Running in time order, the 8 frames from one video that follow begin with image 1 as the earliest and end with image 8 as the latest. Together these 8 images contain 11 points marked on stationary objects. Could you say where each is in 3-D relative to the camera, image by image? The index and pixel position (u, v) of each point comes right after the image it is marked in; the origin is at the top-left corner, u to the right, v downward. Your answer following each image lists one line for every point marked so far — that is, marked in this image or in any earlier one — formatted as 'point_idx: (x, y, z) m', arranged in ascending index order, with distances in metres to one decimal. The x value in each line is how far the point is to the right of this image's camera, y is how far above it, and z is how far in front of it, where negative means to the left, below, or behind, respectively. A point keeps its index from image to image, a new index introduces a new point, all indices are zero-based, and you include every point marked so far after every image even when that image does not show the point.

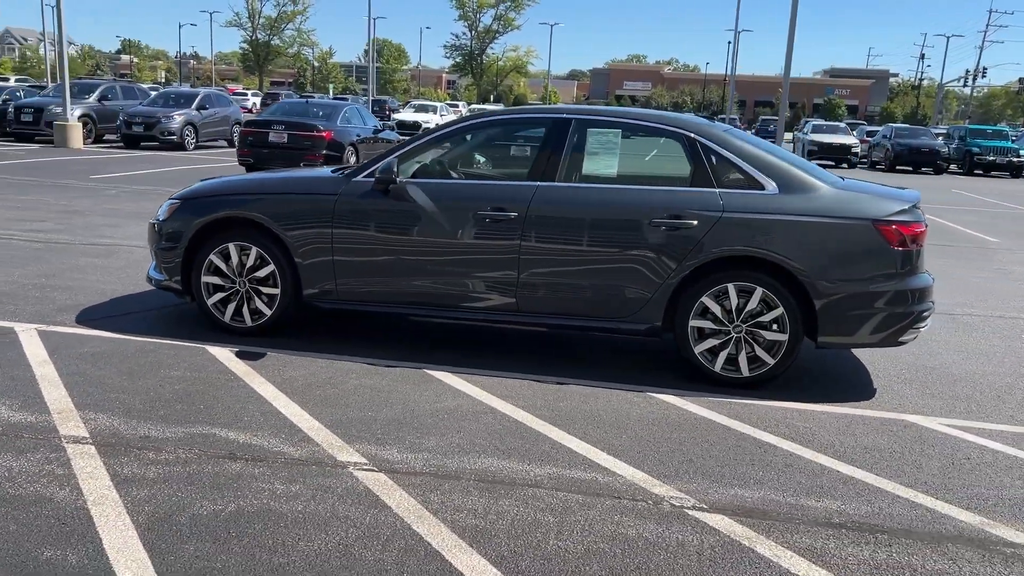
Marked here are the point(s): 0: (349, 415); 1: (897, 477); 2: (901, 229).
0: (-0.8, -0.6, +4.4) m
1: (+1.8, -0.9, +4.0) m
2: (+2.2, +0.3, +5.1) m
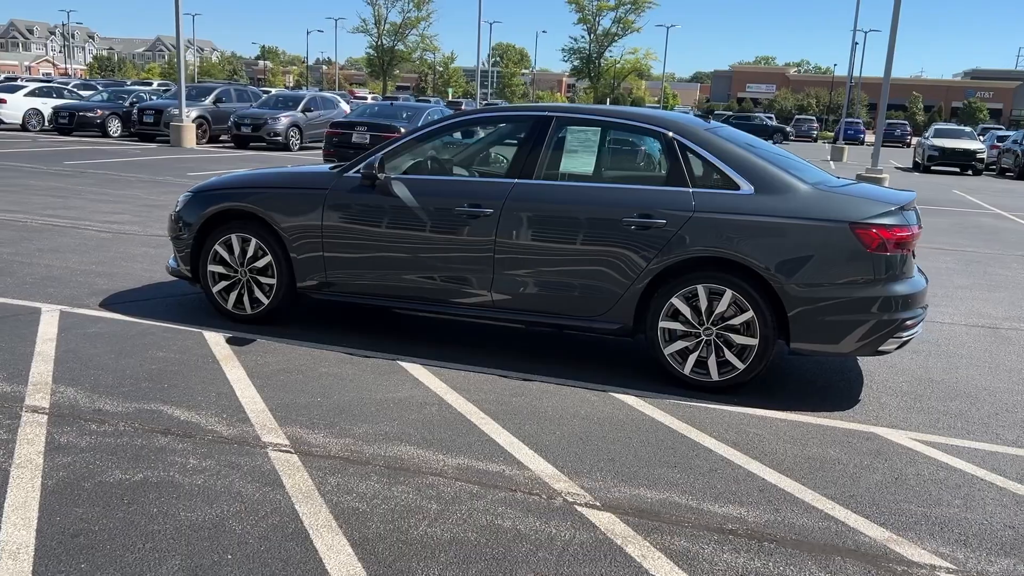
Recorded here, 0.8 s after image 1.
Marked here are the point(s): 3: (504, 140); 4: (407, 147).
0: (-1.1, -0.6, +4.5) m
1: (+1.4, -0.9, +3.8) m
2: (+2.0, +0.3, +4.8) m
3: (-0.1, +1.0, +5.6) m
4: (-0.7, +0.9, +5.8) m
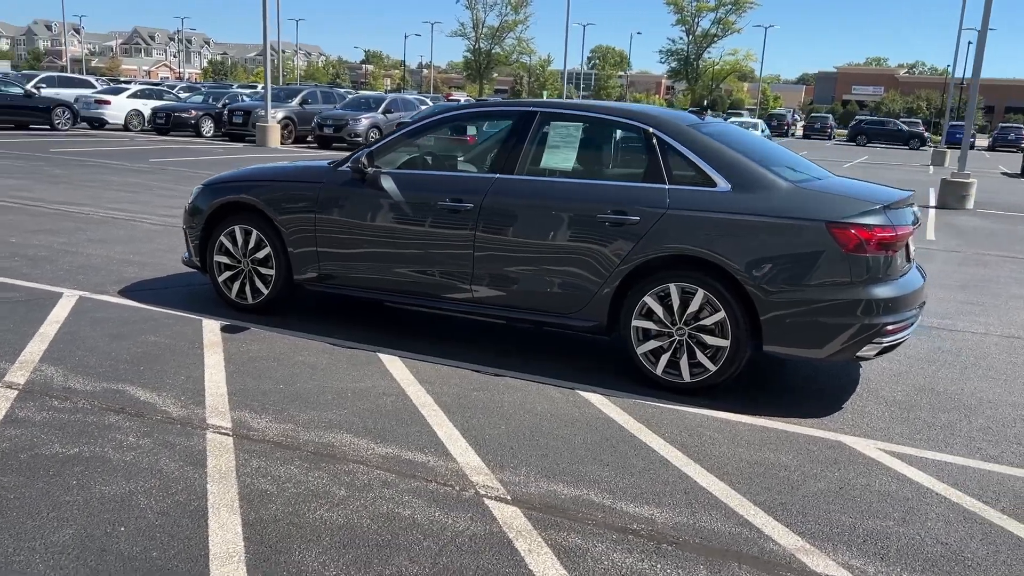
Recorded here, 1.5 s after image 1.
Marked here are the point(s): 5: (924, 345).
0: (-1.4, -0.5, +4.7) m
1: (+1.0, -0.9, +3.7) m
2: (+1.8, +0.3, +4.6) m
3: (-0.2, +1.0, +5.6) m
4: (-0.8, +1.0, +5.9) m
5: (+3.1, -0.4, +6.5) m
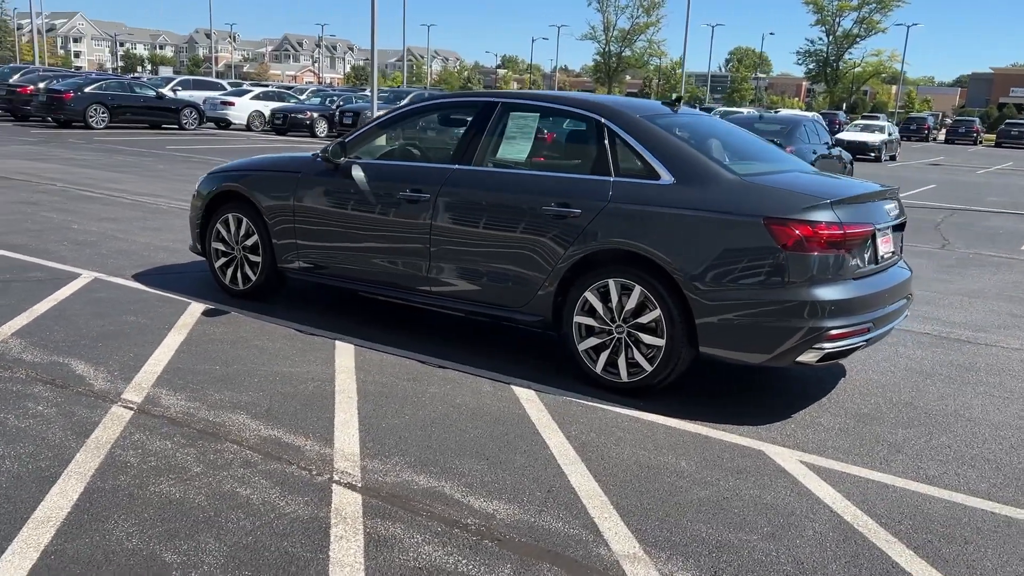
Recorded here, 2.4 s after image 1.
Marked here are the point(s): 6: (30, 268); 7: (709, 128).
0: (-1.8, -0.4, +4.8) m
1: (+0.5, -0.8, +3.5) m
2: (+1.4, +0.3, +4.3) m
3: (-0.4, +1.0, +5.6) m
4: (-1.0, +1.1, +6.0) m
5: (+2.9, -0.5, +6.0) m
6: (-4.0, +0.1, +7.2) m
7: (+1.2, +1.1, +5.8) m
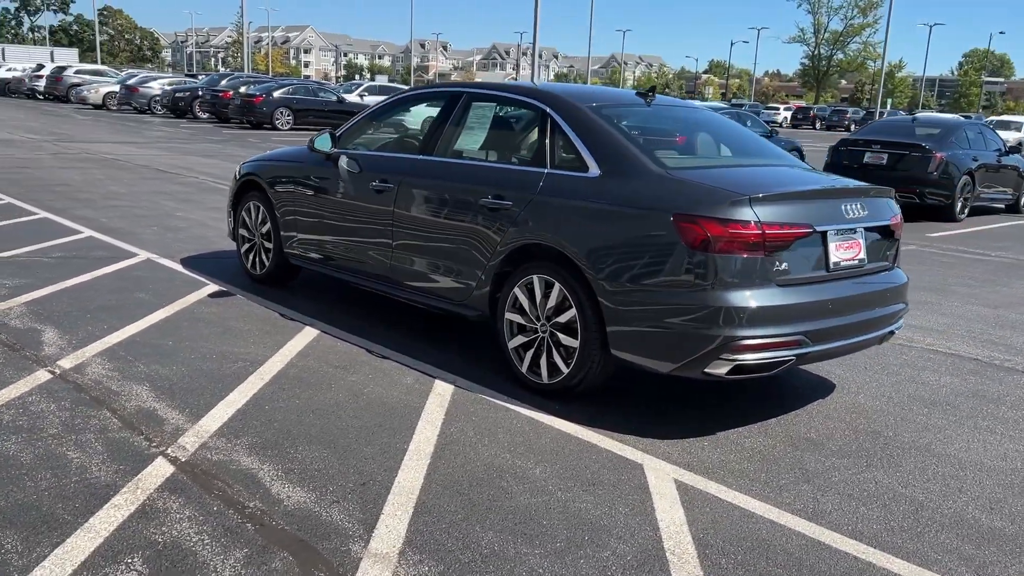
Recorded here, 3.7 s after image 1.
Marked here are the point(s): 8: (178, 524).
0: (-2.1, -0.3, +5.1) m
1: (-0.3, -0.8, +3.3) m
2: (+0.9, +0.3, +3.9) m
3: (-0.6, +1.1, +5.6) m
4: (-1.0, +1.1, +6.1) m
5: (+2.7, -0.6, +5.3) m
6: (-3.8, +0.3, +7.9) m
7: (+1.1, +1.0, +5.4) m
8: (-1.1, -0.8, +3.0) m
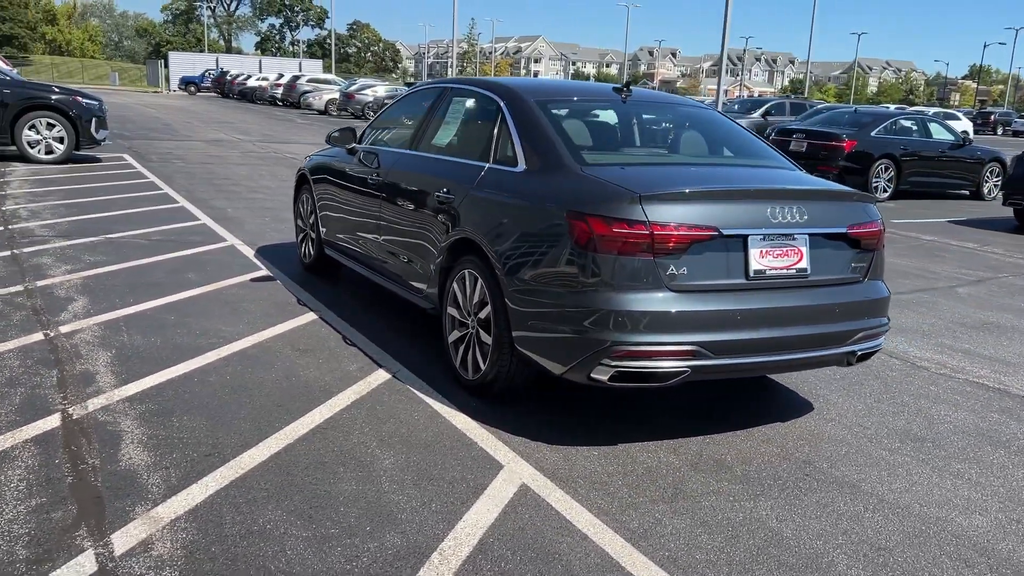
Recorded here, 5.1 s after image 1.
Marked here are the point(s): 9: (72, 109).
0: (-2.3, -0.2, +5.6) m
1: (-1.0, -0.7, +3.4) m
2: (+0.4, +0.3, +3.7) m
3: (-0.6, +1.1, +5.7) m
4: (-0.9, +1.2, +6.3) m
5: (+2.4, -0.7, +4.6) m
6: (-3.2, +0.5, +8.7) m
7: (+1.0, +1.0, +5.1) m
8: (-1.9, -0.7, +3.3) m
9: (-7.7, +3.1, +15.1) m
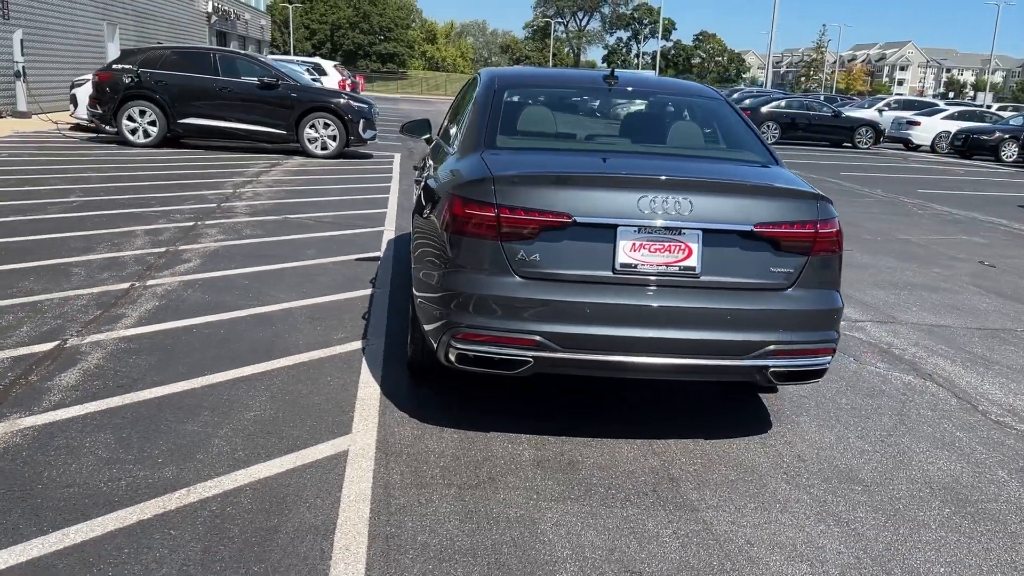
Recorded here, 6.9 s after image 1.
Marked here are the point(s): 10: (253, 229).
0: (-2.1, +0.1, +6.4) m
1: (-1.7, -0.5, +3.9) m
2: (-0.2, +0.3, +3.7) m
3: (-0.3, +1.2, +5.9) m
4: (-0.4, +1.3, +6.5) m
5: (+1.9, -0.8, +3.8) m
6: (-1.7, +0.7, +9.6) m
7: (+0.9, +1.0, +4.8) m
8: (-2.5, -0.4, +4.1) m
9: (-3.3, +3.5, +17.3) m
10: (-2.6, +0.6, +8.6) m
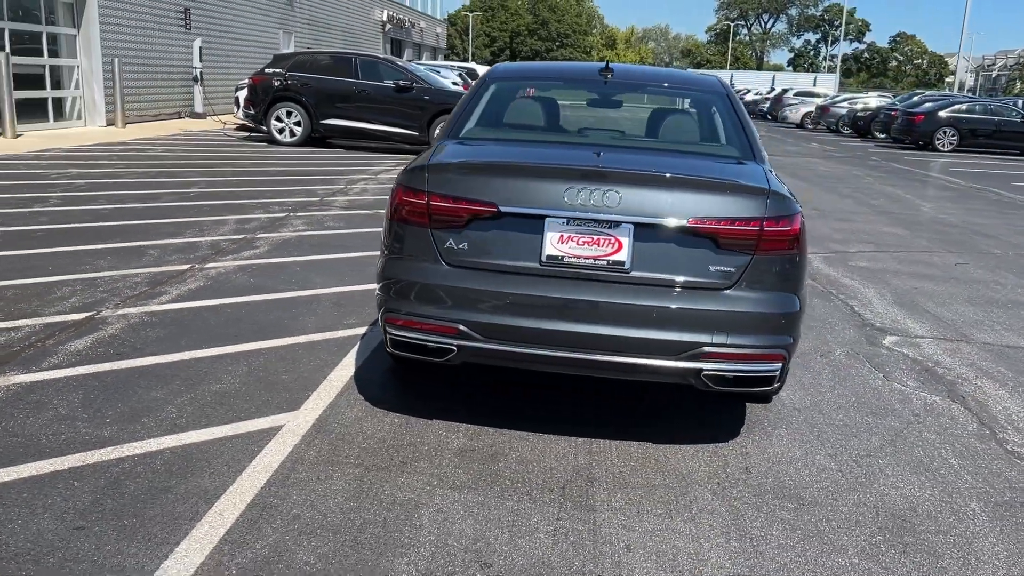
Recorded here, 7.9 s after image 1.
0: (-1.8, +0.2, +6.8) m
1: (-1.9, -0.4, +4.2) m
2: (-0.5, +0.4, +3.8) m
3: (-0.1, +1.3, +5.9) m
4: (-0.1, +1.3, +6.6) m
5: (+1.6, -0.8, +3.4) m
6: (-0.8, +0.8, +9.8) m
7: (+0.9, +1.0, +4.6) m
8: (-2.7, -0.3, +4.6) m
9: (-0.8, +3.6, +17.7) m
10: (-1.8, +0.7, +9.1) m
